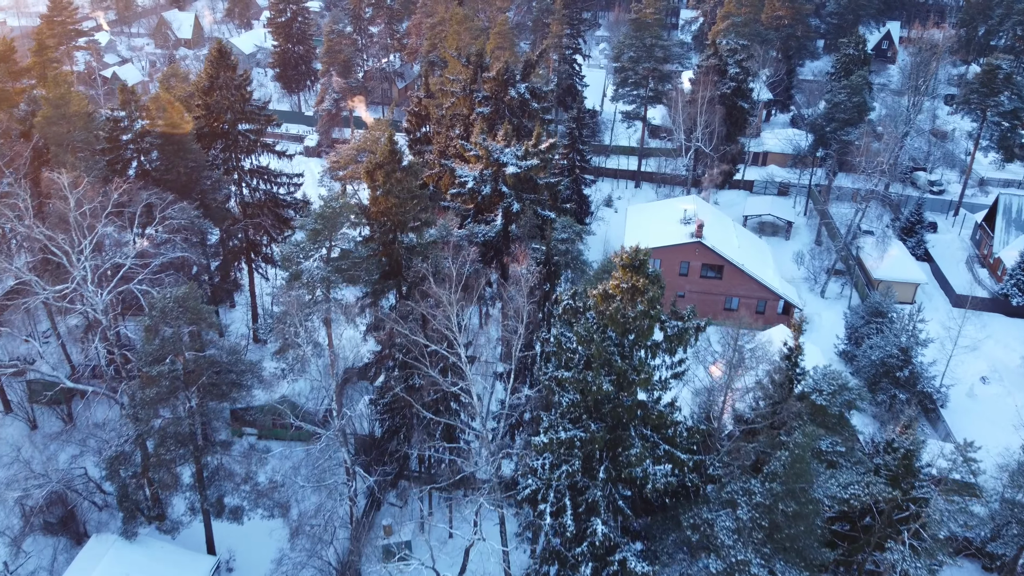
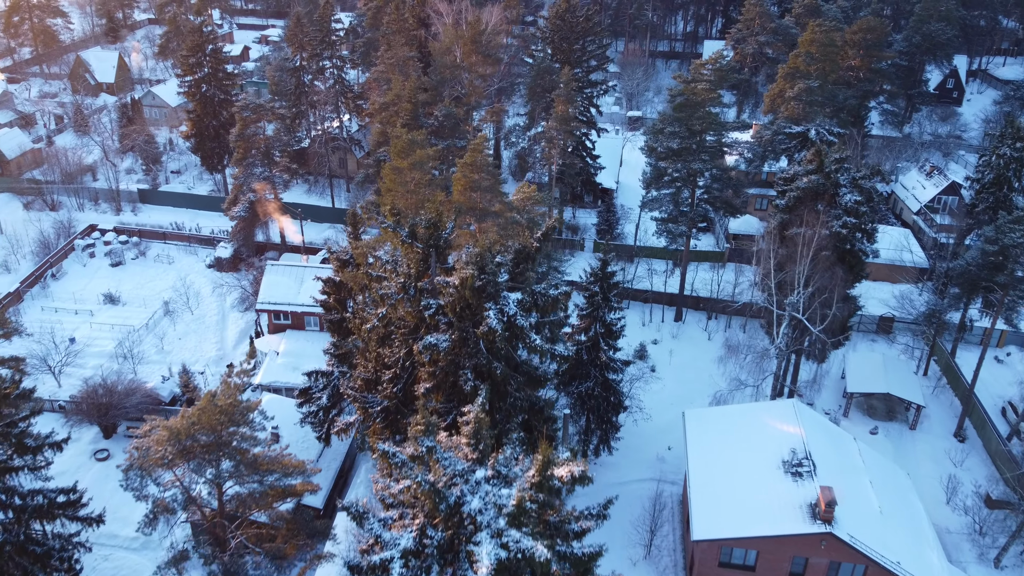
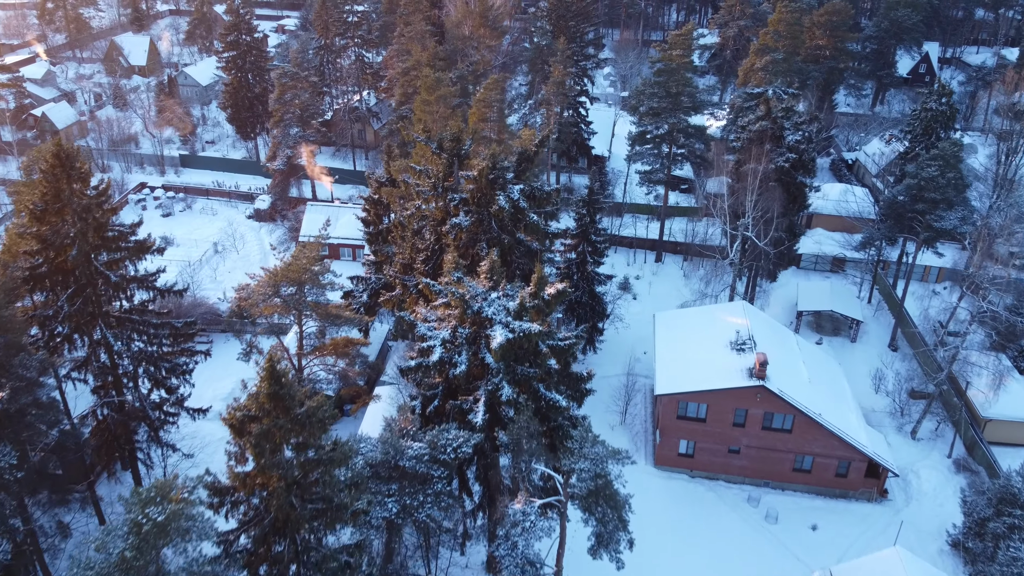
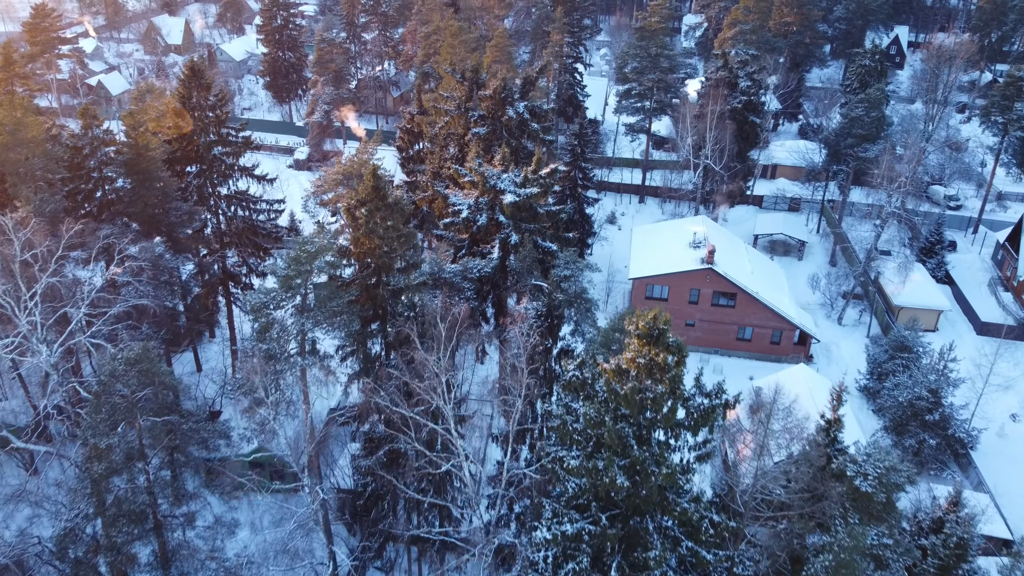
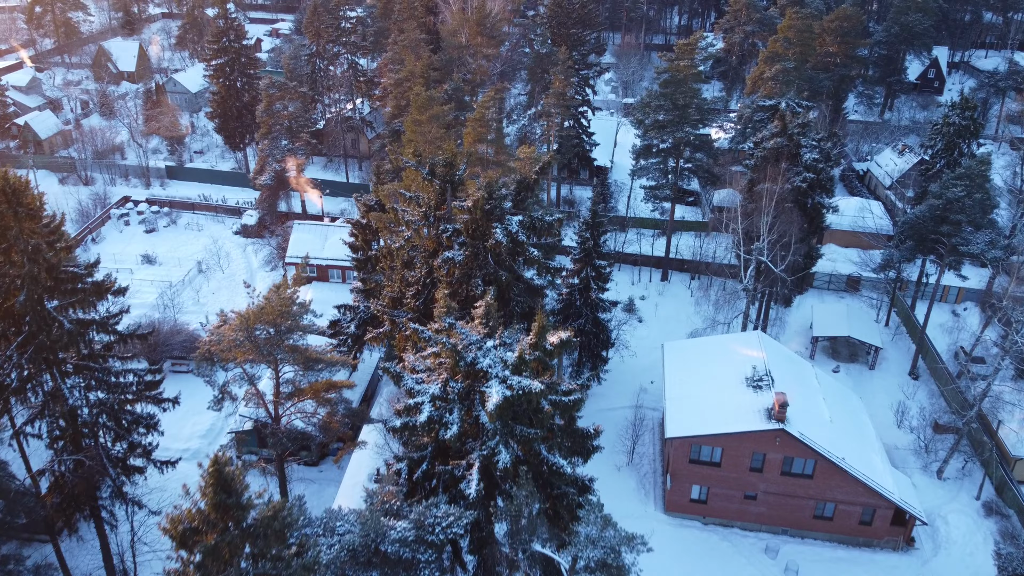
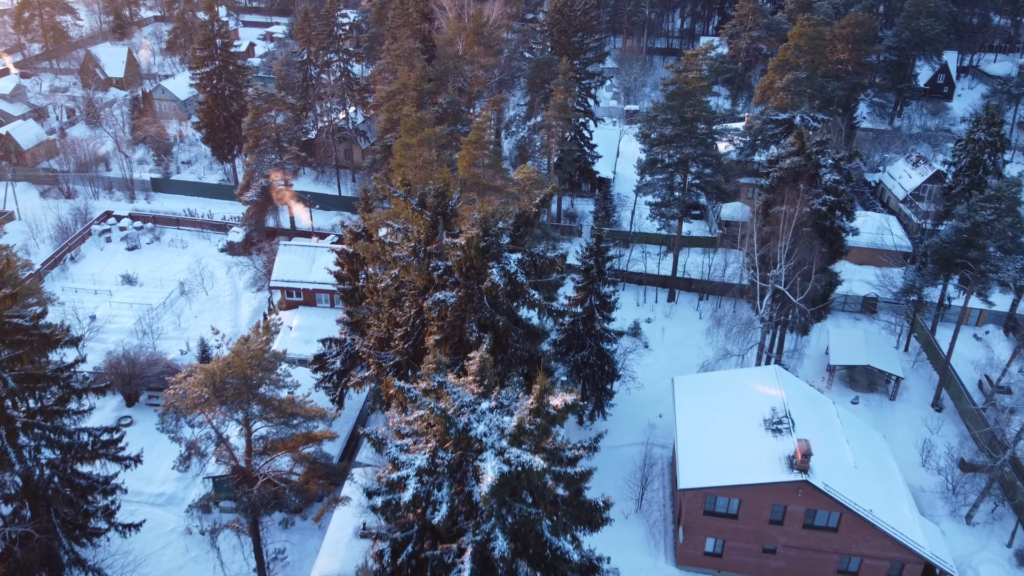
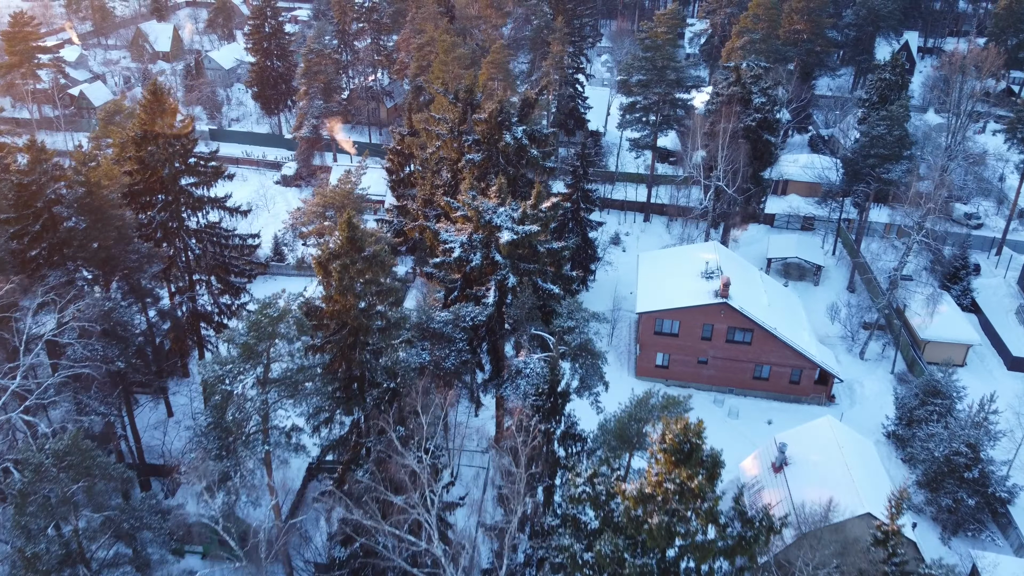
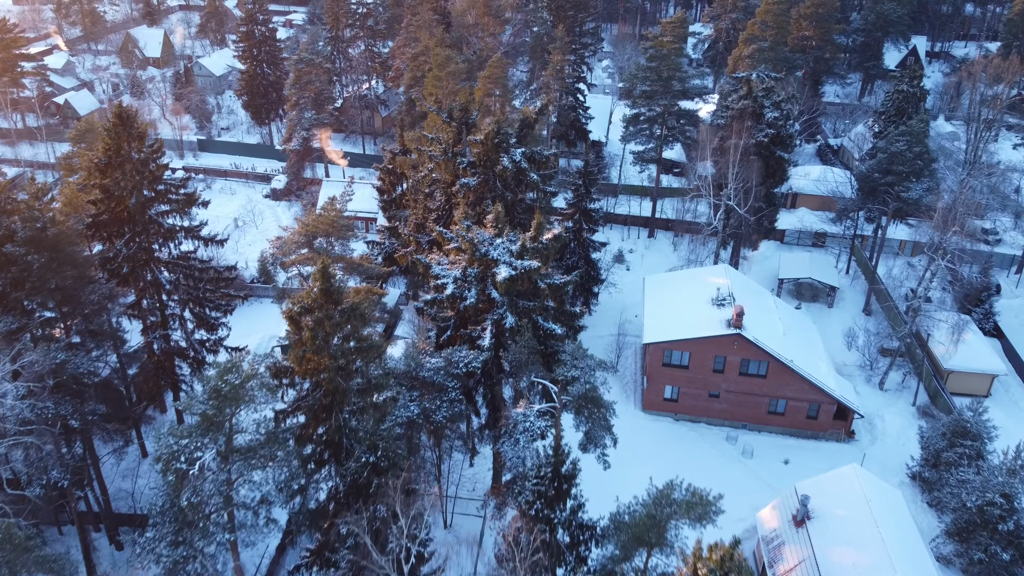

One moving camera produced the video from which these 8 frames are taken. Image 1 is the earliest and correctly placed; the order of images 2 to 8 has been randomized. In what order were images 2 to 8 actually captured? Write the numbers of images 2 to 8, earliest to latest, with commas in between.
4, 7, 8, 3, 5, 6, 2
